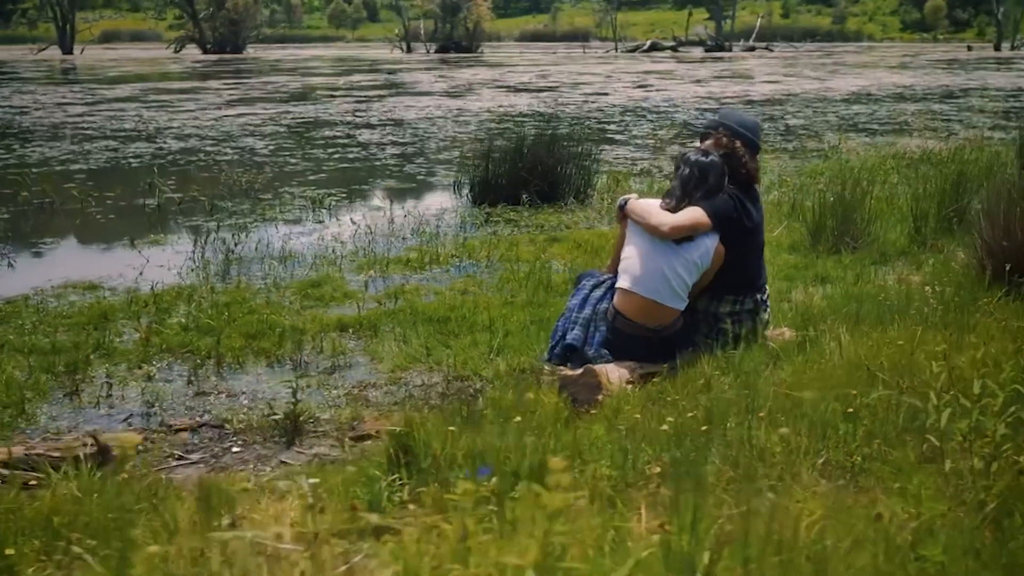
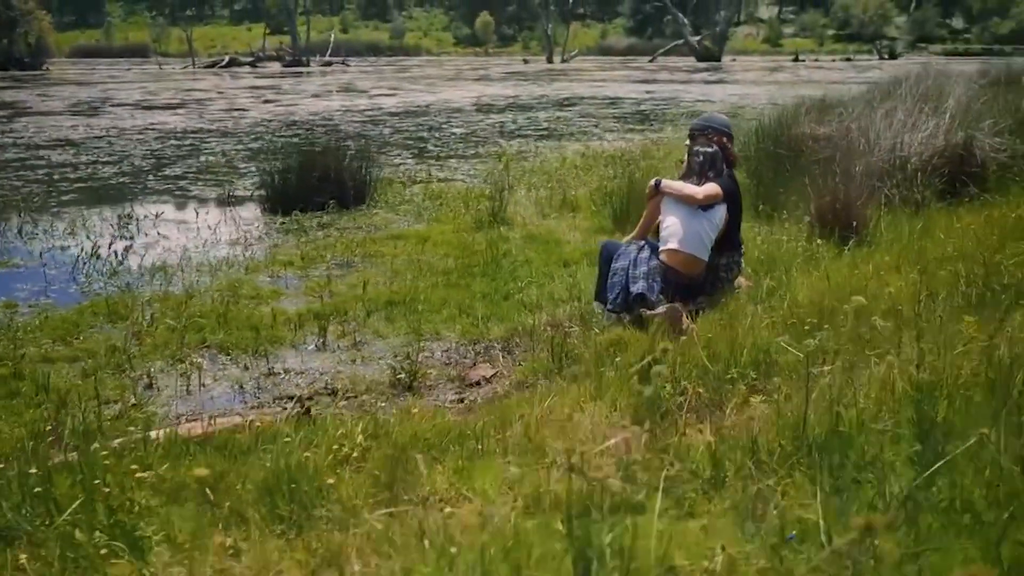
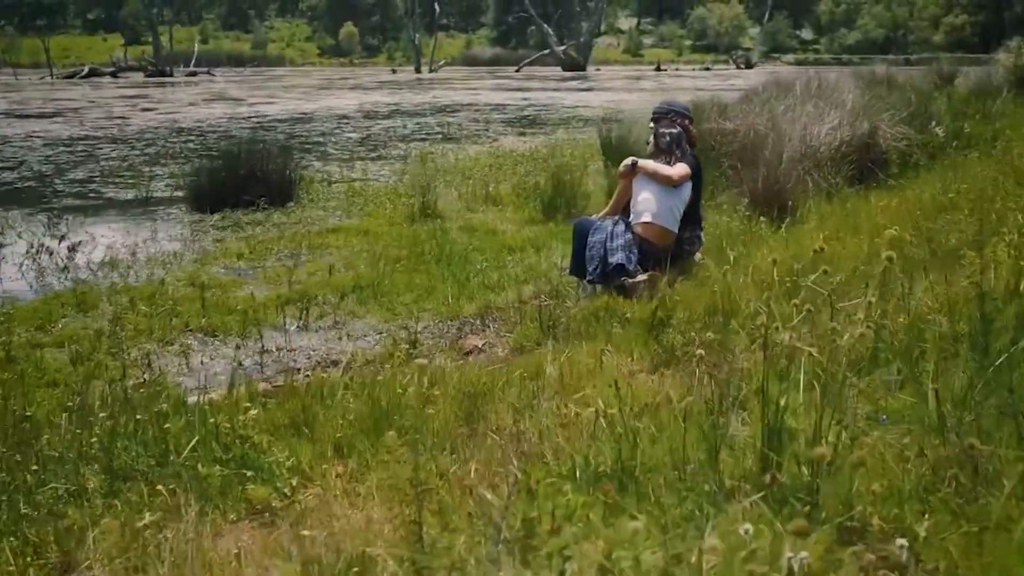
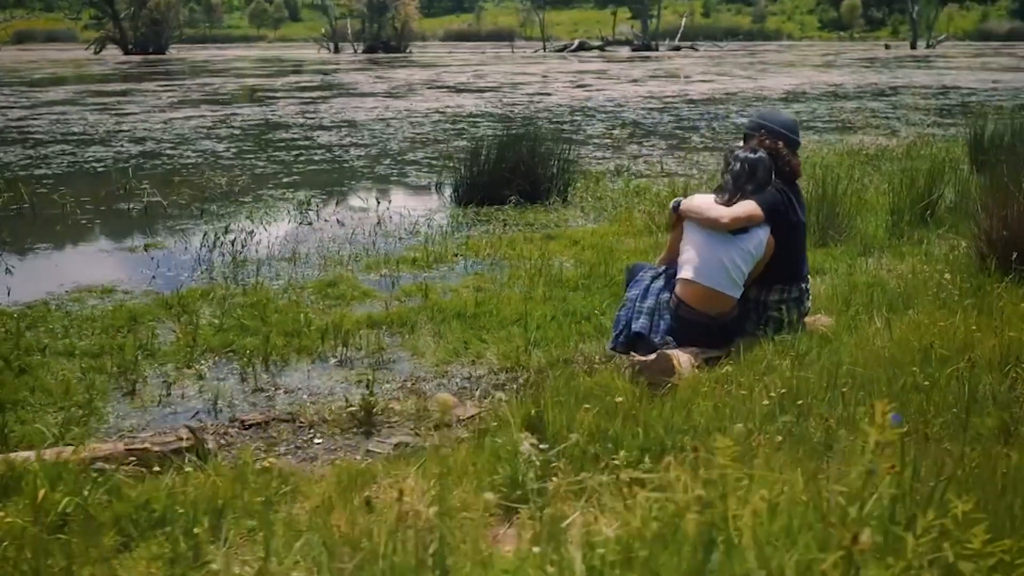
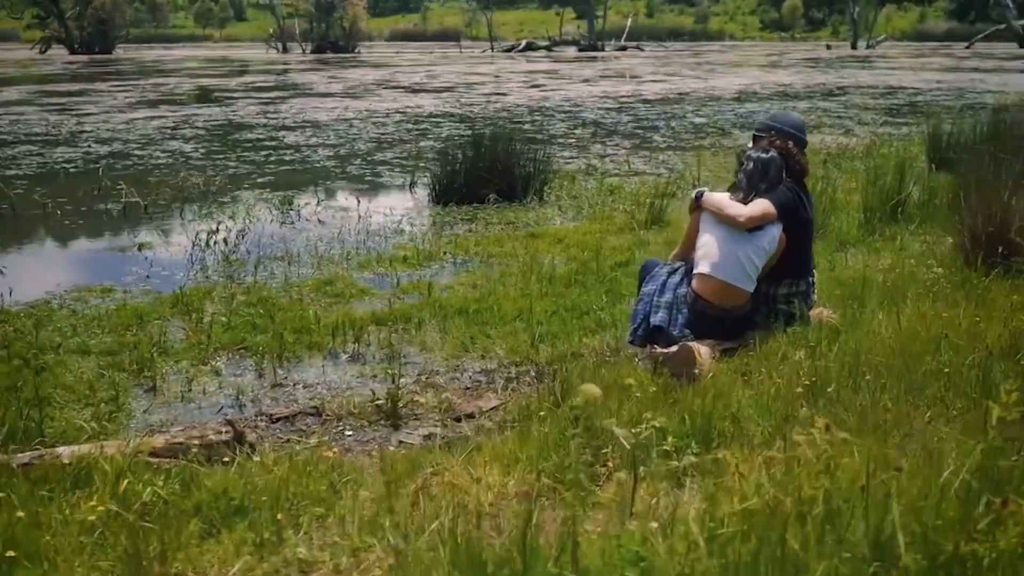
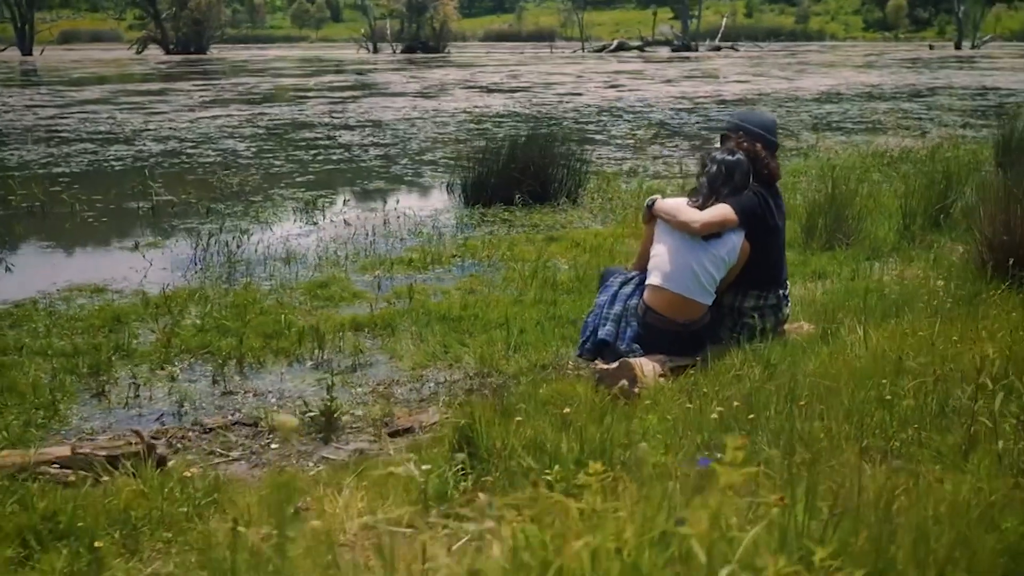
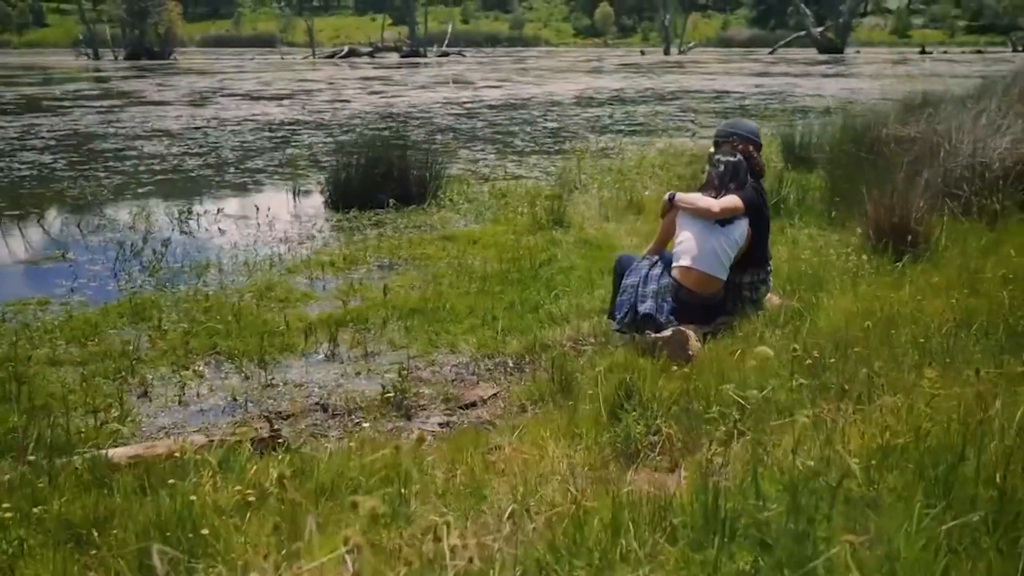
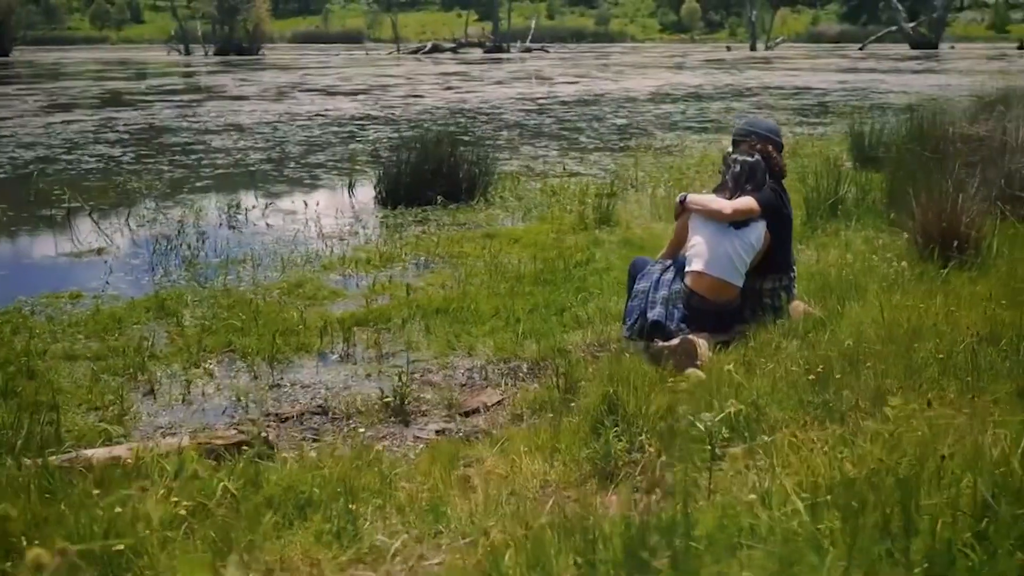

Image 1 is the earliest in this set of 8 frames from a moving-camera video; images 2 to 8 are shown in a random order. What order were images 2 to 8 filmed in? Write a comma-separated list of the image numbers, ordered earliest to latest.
6, 4, 5, 8, 7, 2, 3
